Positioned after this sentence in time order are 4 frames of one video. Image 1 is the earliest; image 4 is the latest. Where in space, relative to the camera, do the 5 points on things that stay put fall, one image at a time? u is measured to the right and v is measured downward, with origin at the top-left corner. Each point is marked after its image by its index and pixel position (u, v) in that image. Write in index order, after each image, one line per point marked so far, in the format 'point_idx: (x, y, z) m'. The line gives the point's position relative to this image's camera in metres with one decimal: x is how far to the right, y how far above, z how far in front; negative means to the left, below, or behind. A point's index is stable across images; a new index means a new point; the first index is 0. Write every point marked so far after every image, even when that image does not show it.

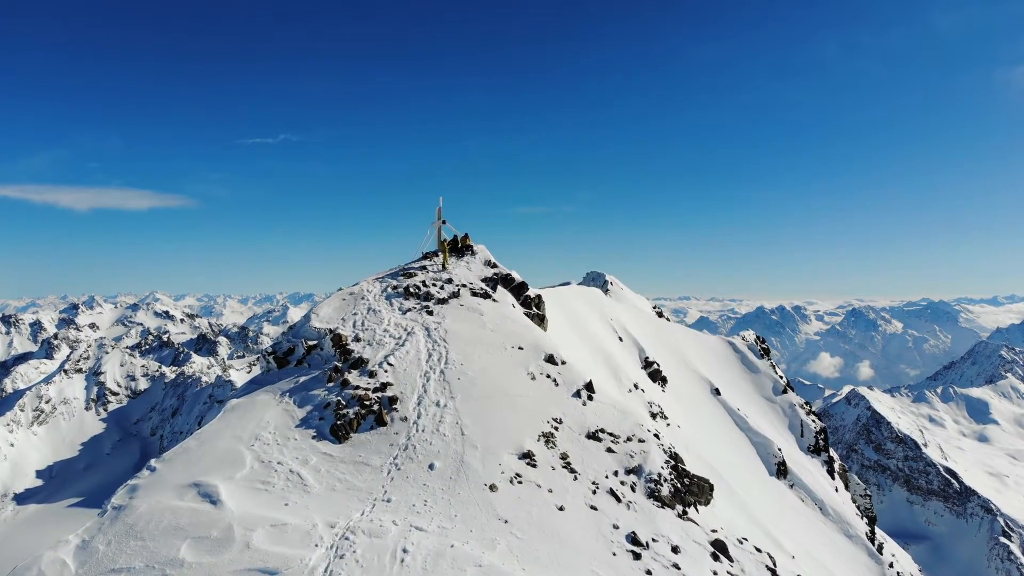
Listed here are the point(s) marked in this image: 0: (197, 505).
0: (-12.1, -8.3, +18.7) m
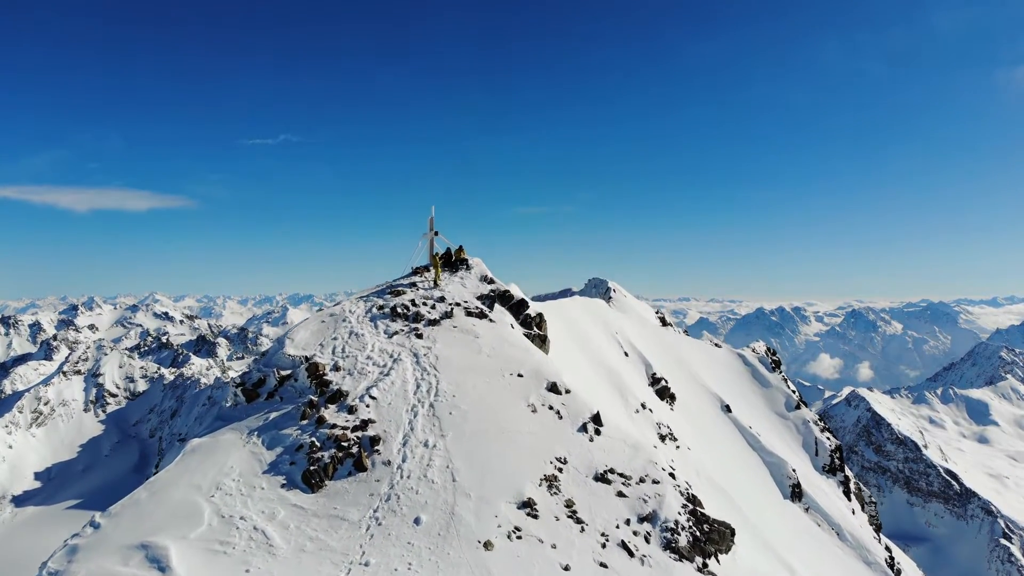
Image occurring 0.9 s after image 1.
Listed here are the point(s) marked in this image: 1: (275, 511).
0: (-12.1, -9.3, +15.8) m
1: (-9.1, -8.6, +18.7) m
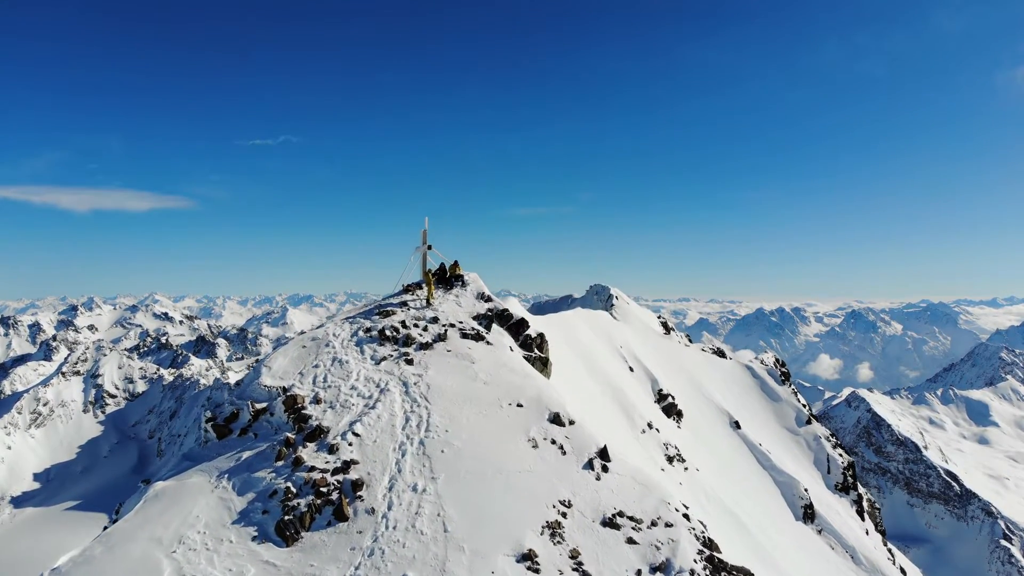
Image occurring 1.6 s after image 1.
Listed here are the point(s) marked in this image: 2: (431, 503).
0: (-12.2, -10.4, +13.7) m
1: (-9.2, -9.7, +16.6) m
2: (-3.1, -8.3, +18.6) m
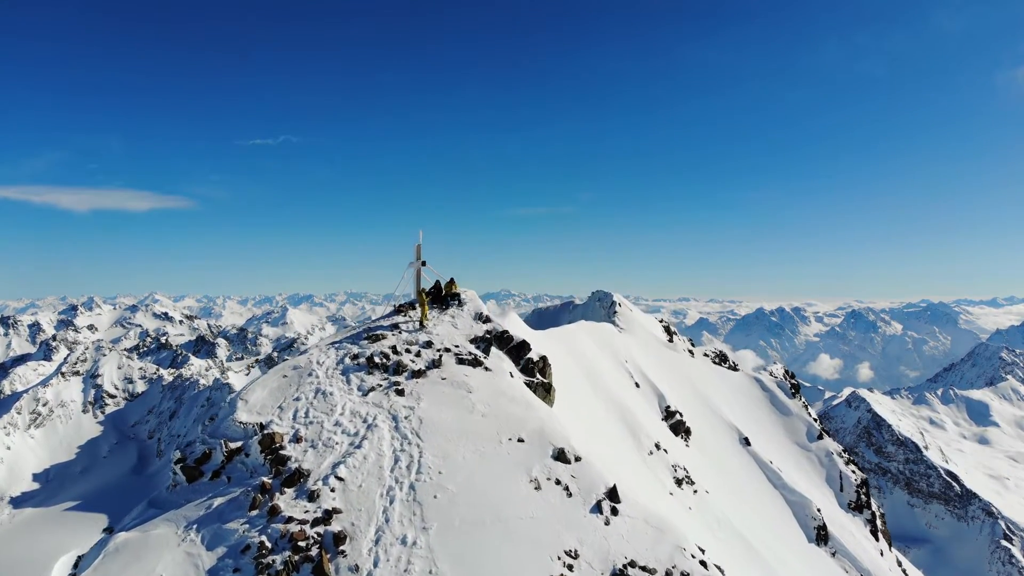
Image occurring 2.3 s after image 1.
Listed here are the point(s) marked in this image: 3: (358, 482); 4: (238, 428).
0: (-12.2, -11.4, +11.7) m
1: (-9.2, -10.7, +14.6) m
2: (-3.1, -9.3, +16.7) m
3: (-5.8, -7.3, +18.3) m
4: (-11.1, -5.6, +19.7) m
